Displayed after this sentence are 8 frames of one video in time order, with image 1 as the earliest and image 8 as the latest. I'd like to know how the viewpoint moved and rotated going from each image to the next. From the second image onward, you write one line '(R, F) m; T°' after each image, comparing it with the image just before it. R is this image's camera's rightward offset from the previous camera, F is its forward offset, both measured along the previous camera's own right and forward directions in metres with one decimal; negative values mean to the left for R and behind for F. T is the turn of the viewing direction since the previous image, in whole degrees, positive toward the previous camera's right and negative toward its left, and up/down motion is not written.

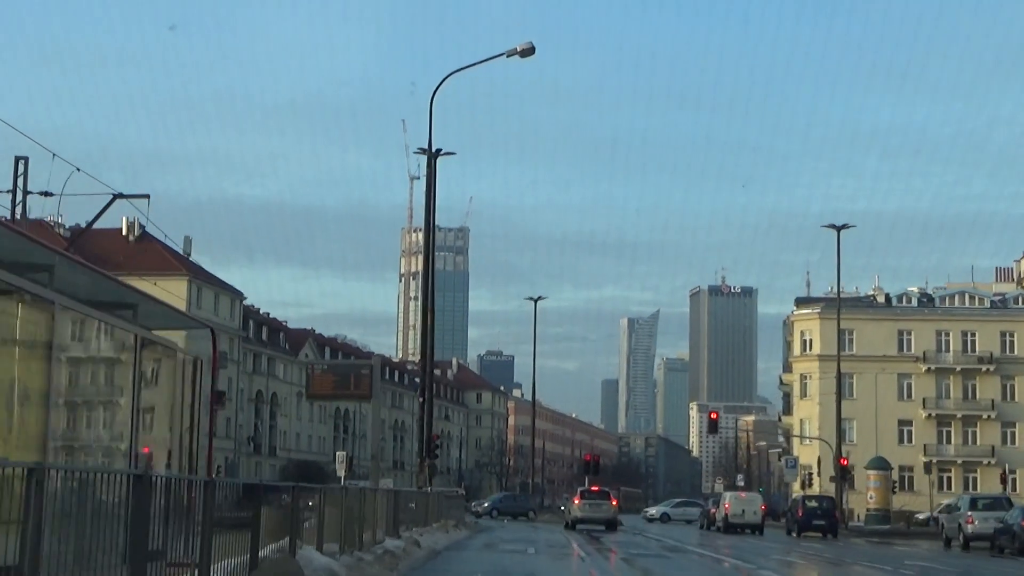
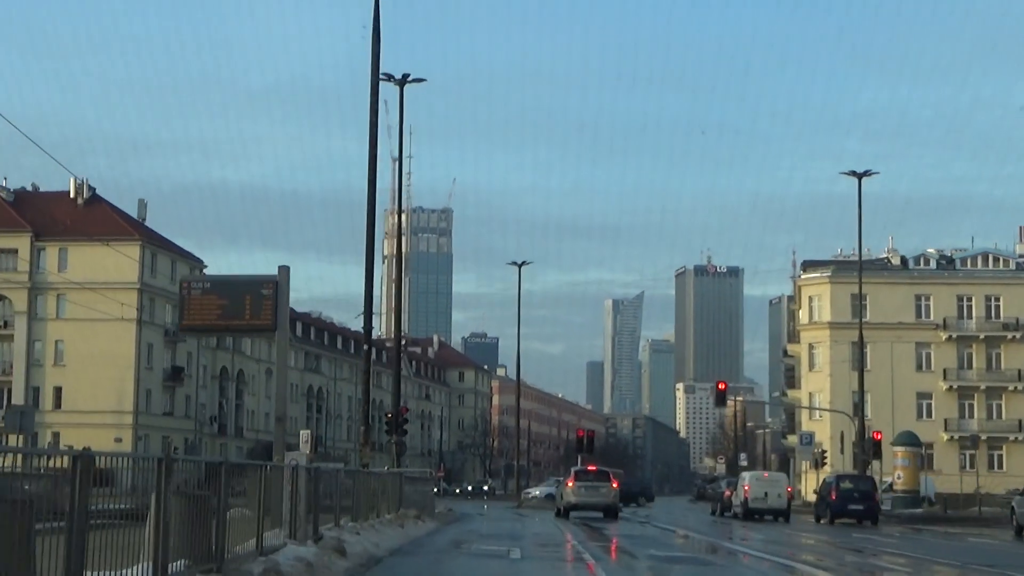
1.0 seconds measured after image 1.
(+0.1, +7.3) m; +1°
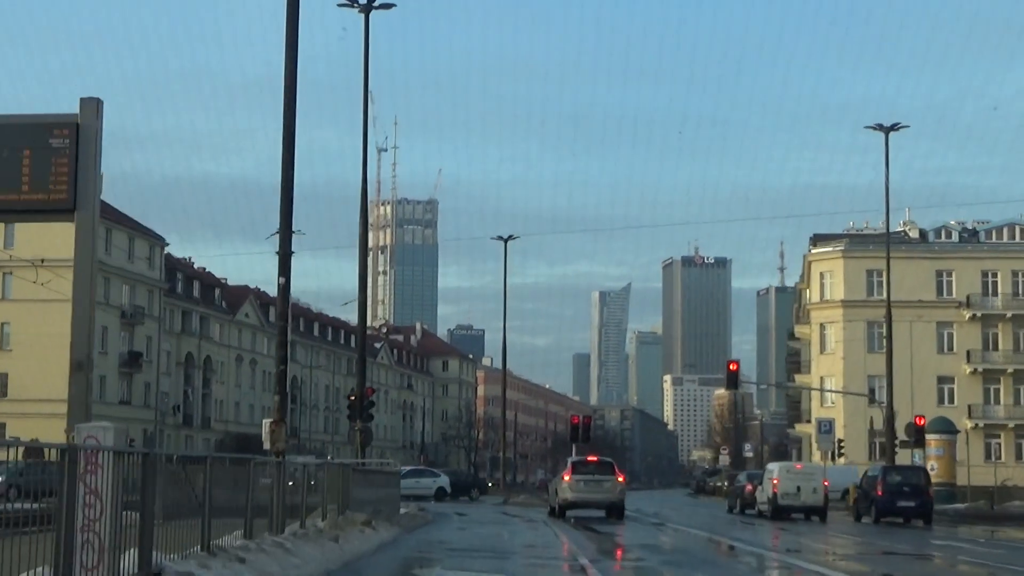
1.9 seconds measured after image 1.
(0.0, +6.4) m; +1°
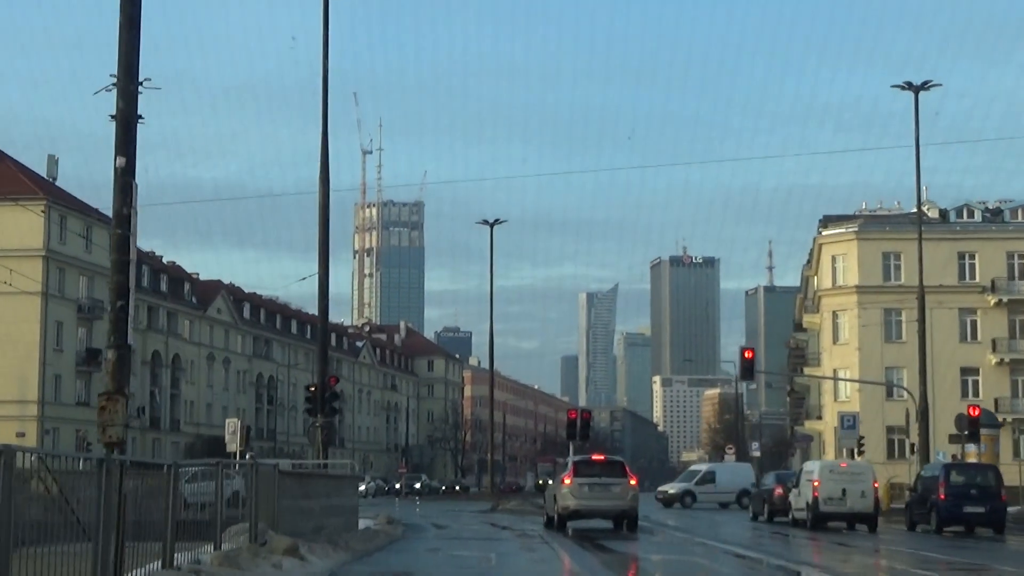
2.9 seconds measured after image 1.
(0.0, +5.6) m; 0°
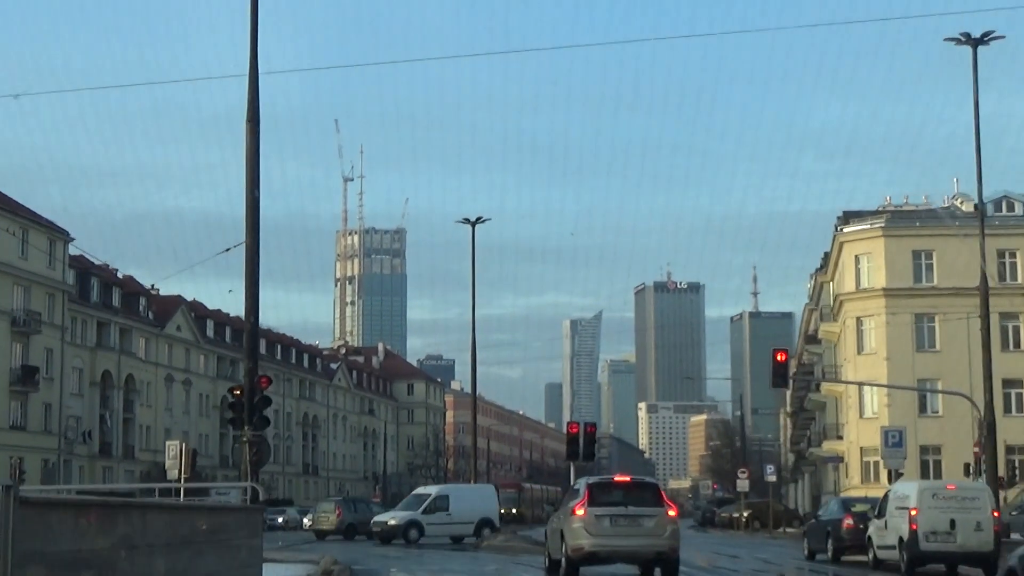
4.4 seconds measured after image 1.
(-0.1, +7.4) m; +1°
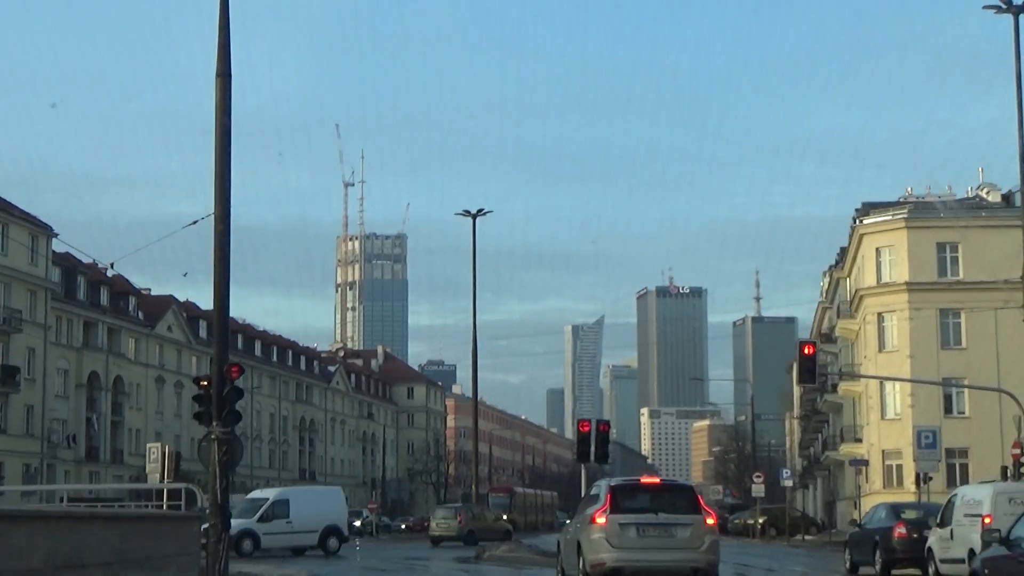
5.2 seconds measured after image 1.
(-0.1, +3.0) m; 0°
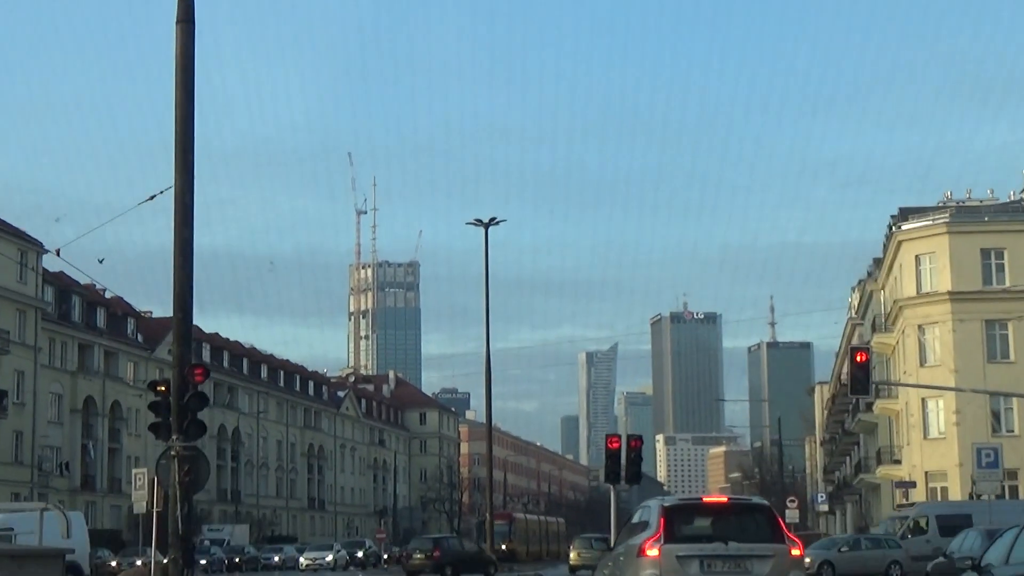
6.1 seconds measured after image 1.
(-0.1, +3.5) m; 0°
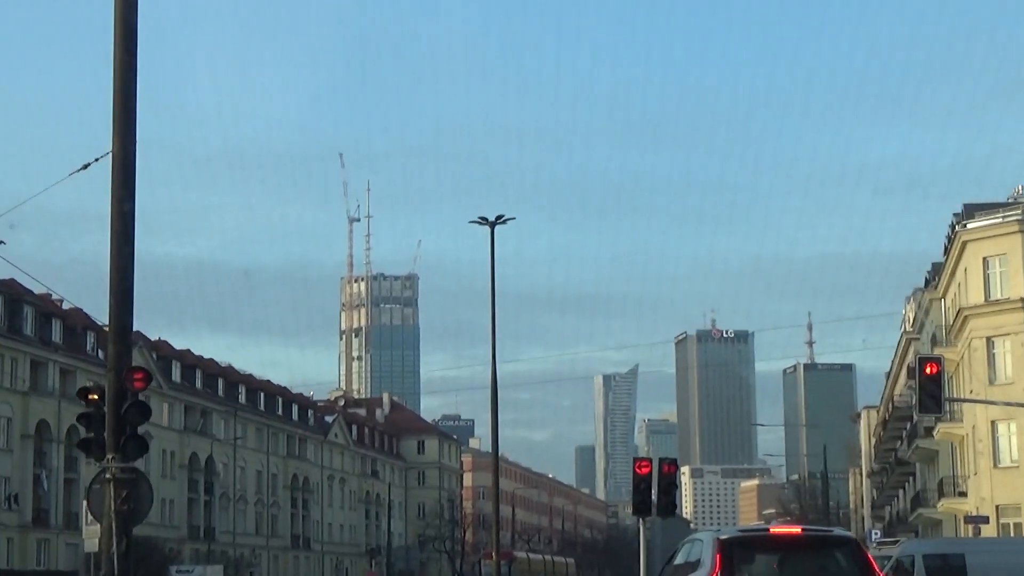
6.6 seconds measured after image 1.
(+1.0, +10.1) m; -1°
